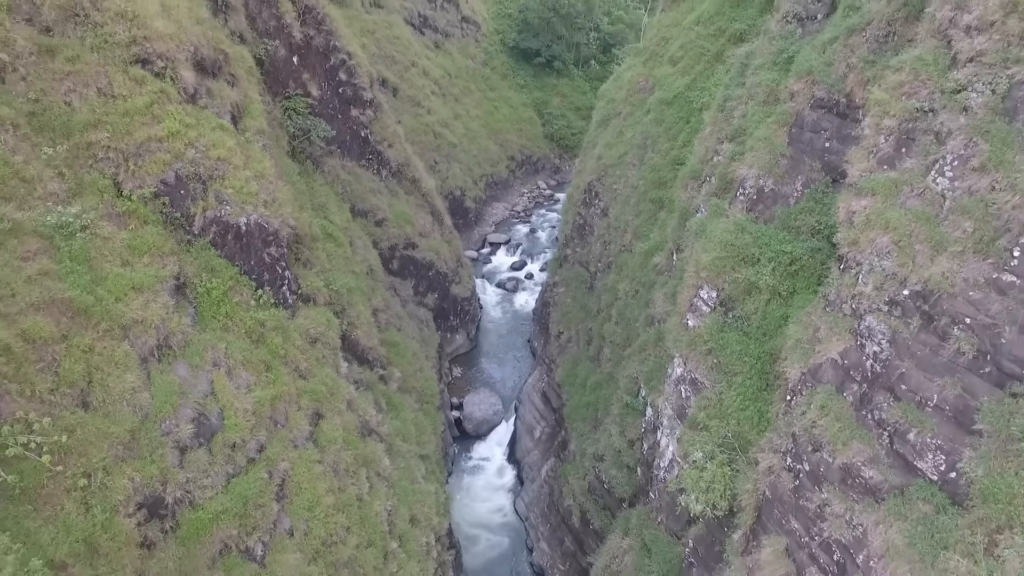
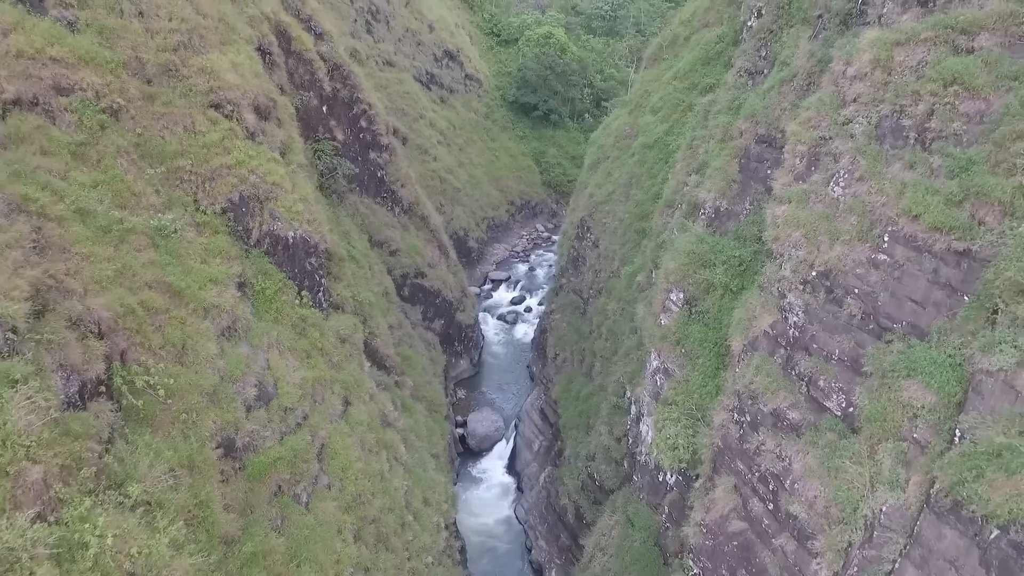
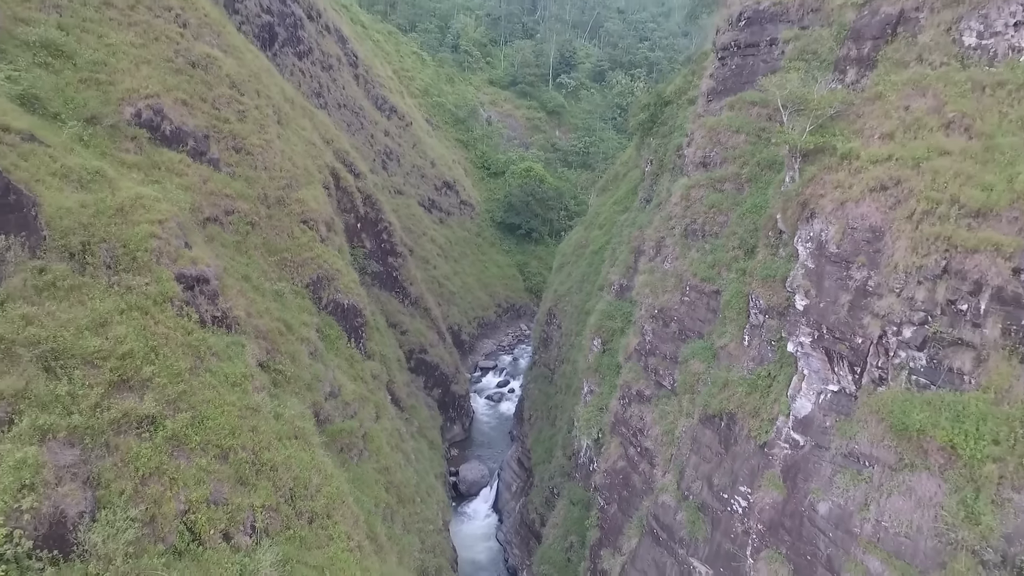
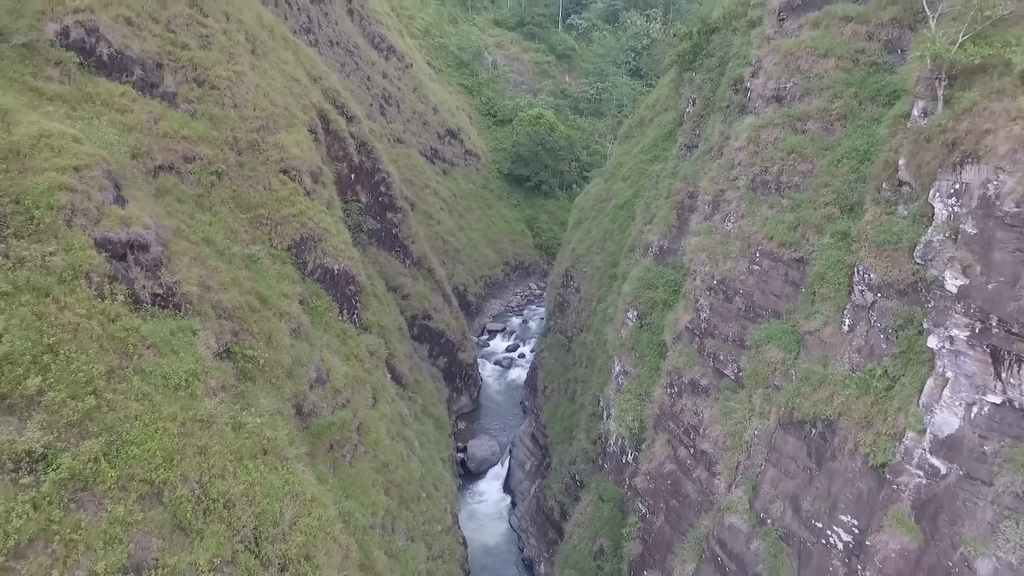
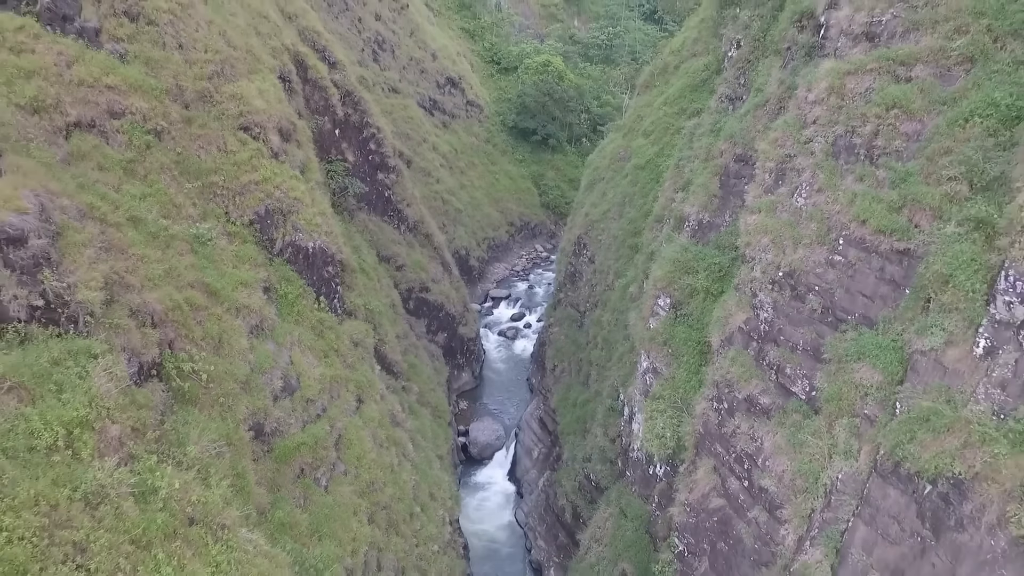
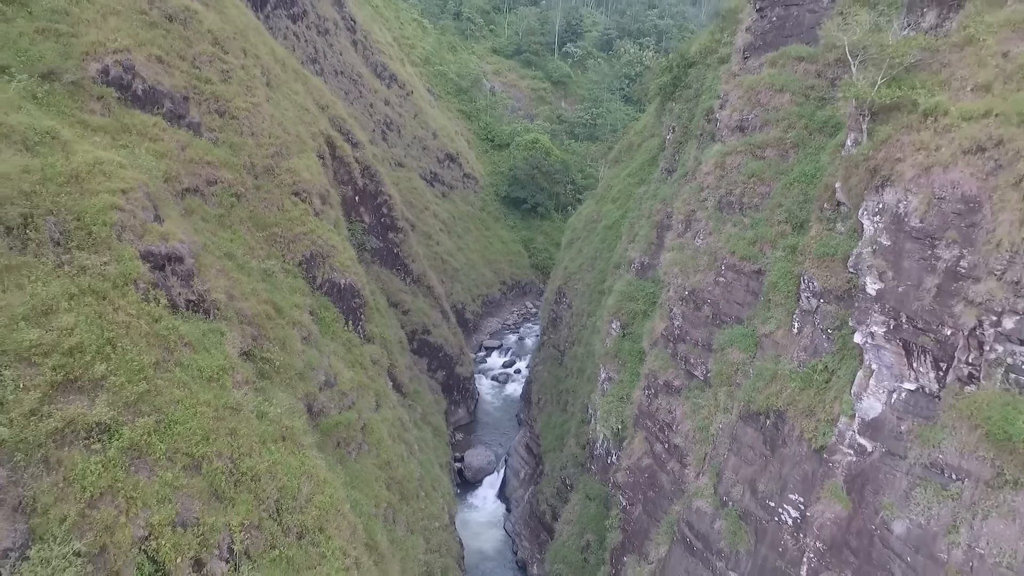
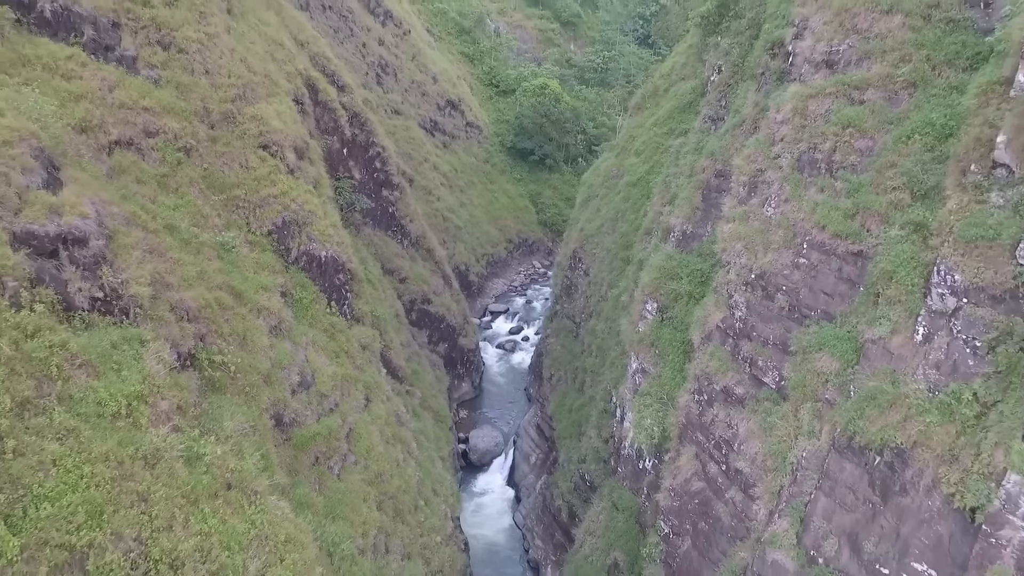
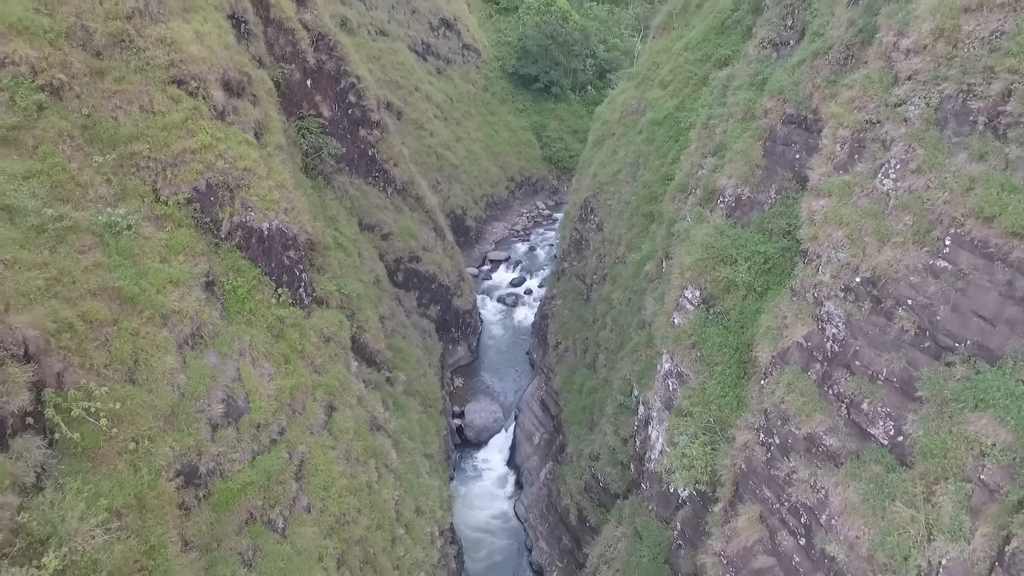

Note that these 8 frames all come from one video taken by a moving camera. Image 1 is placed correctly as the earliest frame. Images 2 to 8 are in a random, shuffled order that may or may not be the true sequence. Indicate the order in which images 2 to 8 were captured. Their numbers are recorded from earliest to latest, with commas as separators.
8, 2, 5, 7, 4, 6, 3
